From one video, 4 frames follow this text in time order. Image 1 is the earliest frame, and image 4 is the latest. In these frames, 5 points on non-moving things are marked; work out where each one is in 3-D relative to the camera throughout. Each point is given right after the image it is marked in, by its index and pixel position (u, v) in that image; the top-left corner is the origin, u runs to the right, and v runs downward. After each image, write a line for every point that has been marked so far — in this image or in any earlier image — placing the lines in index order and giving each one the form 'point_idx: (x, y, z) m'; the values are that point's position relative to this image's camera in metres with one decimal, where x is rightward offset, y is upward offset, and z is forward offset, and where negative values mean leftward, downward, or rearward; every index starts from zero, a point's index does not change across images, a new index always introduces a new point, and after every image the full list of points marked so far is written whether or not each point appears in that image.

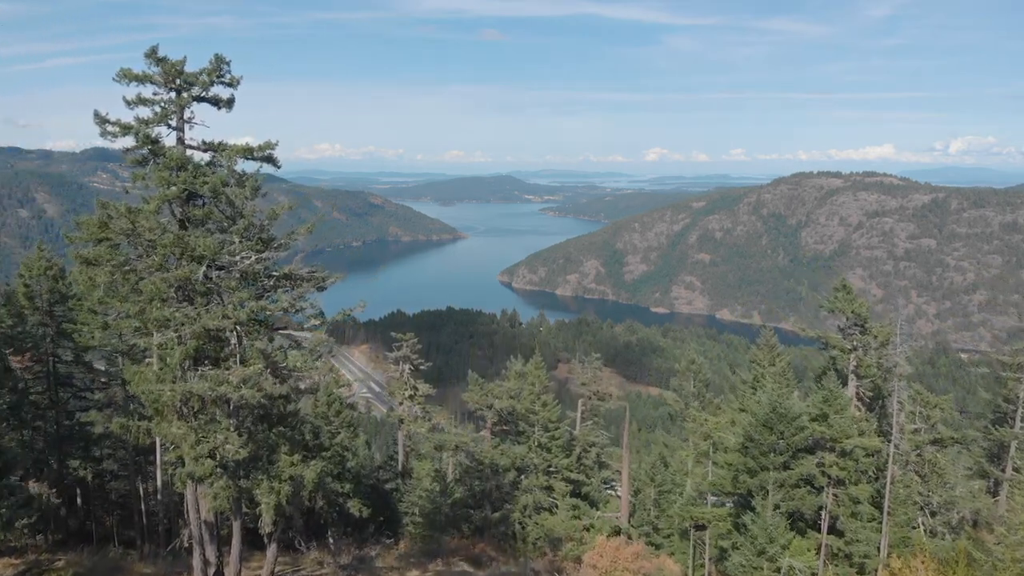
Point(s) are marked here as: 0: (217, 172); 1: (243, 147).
0: (-6.5, +2.5, +14.3) m
1: (-6.2, +3.2, +15.1) m
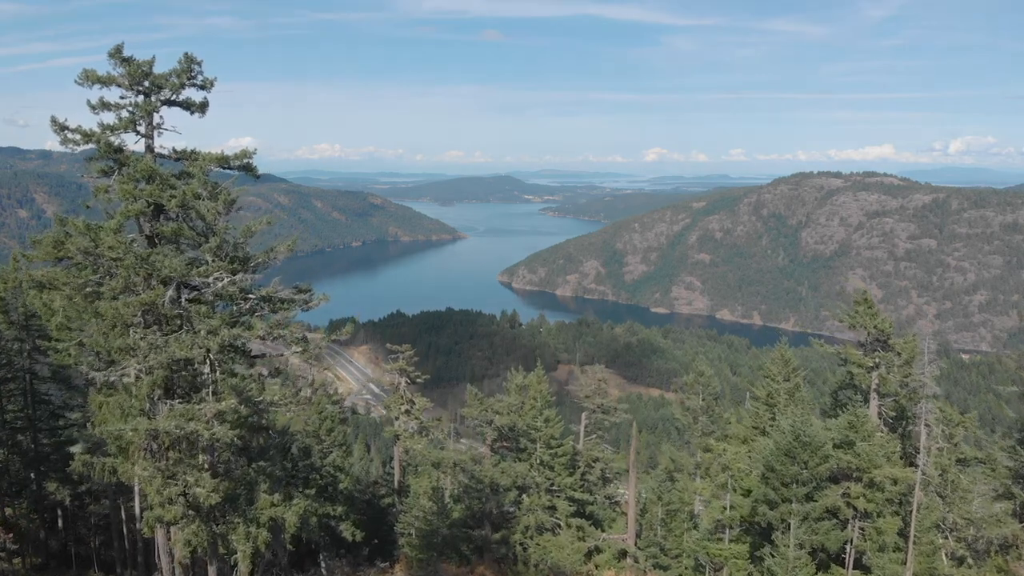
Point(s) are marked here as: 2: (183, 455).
0: (-6.4, +2.1, +13.0) m
1: (-6.2, +2.8, +13.8) m
2: (-6.3, -3.2, +12.6) m
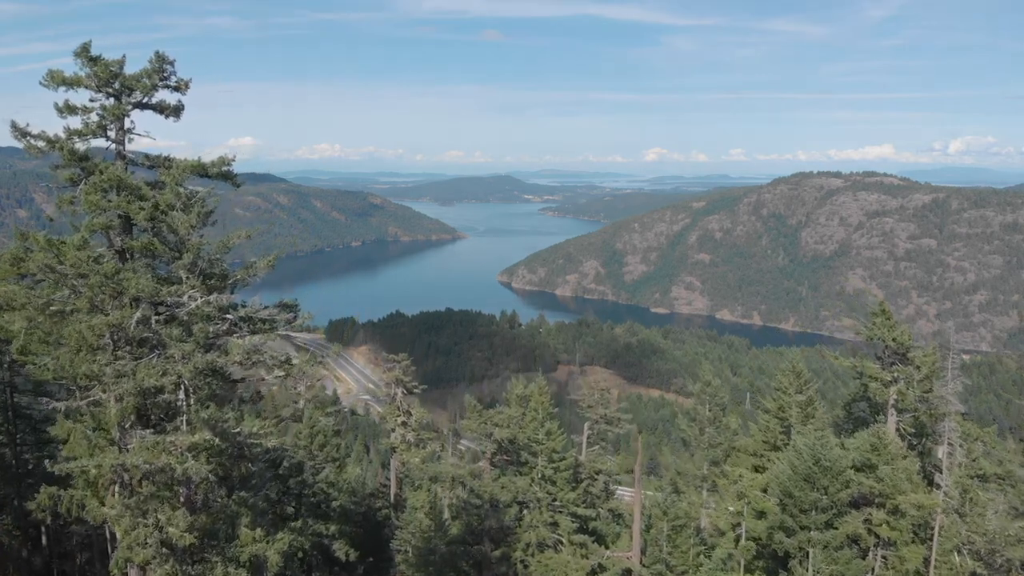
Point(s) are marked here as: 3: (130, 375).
0: (-6.4, +1.7, +12.0) m
1: (-6.1, +2.4, +12.8) m
2: (-6.3, -3.6, +11.5) m
3: (-6.4, -1.4, +11.0) m
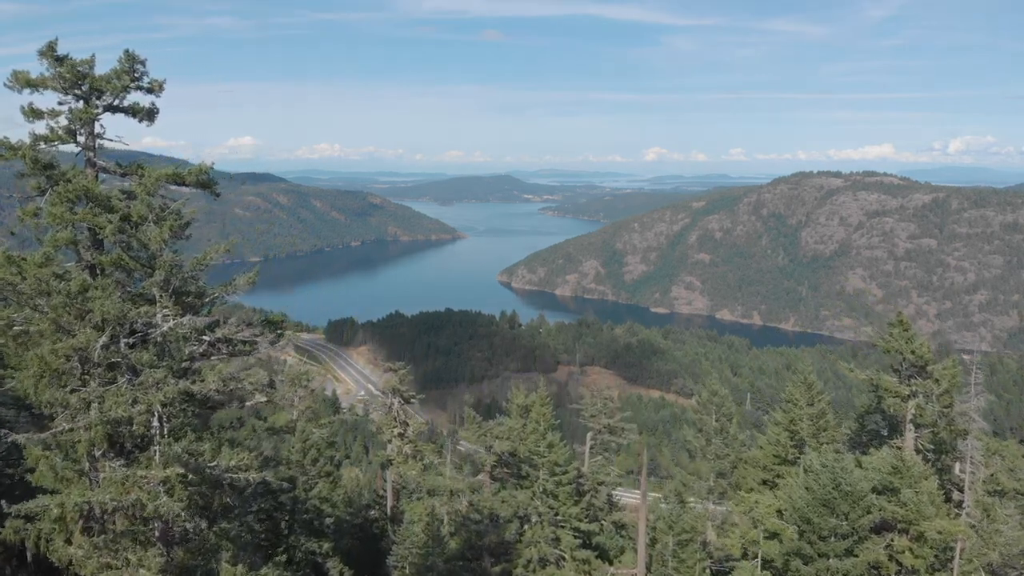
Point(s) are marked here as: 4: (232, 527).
0: (-6.4, +1.4, +11.0) m
1: (-6.1, +2.1, +11.9) m
2: (-6.2, -3.9, +10.6) m
3: (-6.4, -1.8, +10.1) m
4: (-5.2, -4.8, +12.7) m
